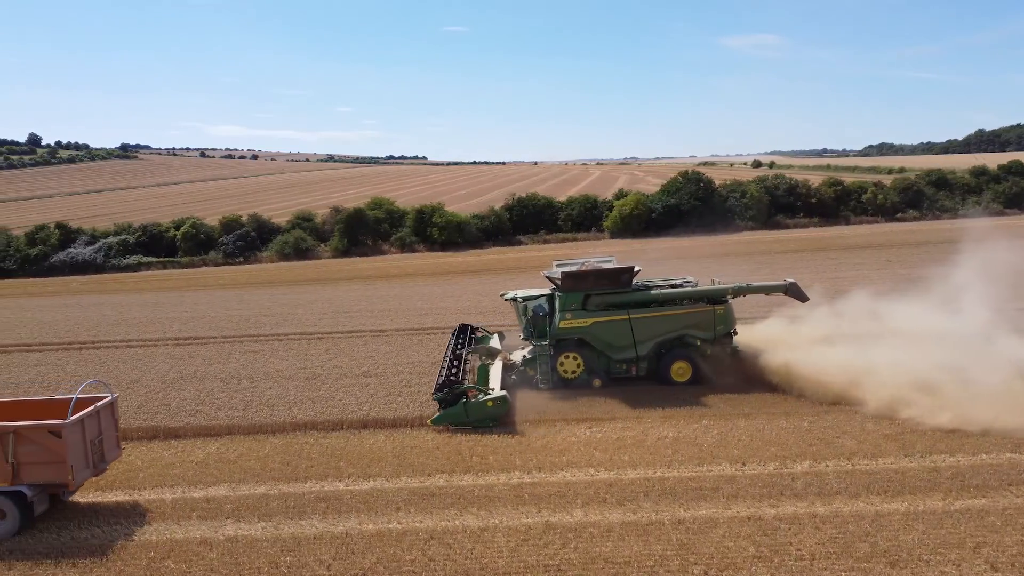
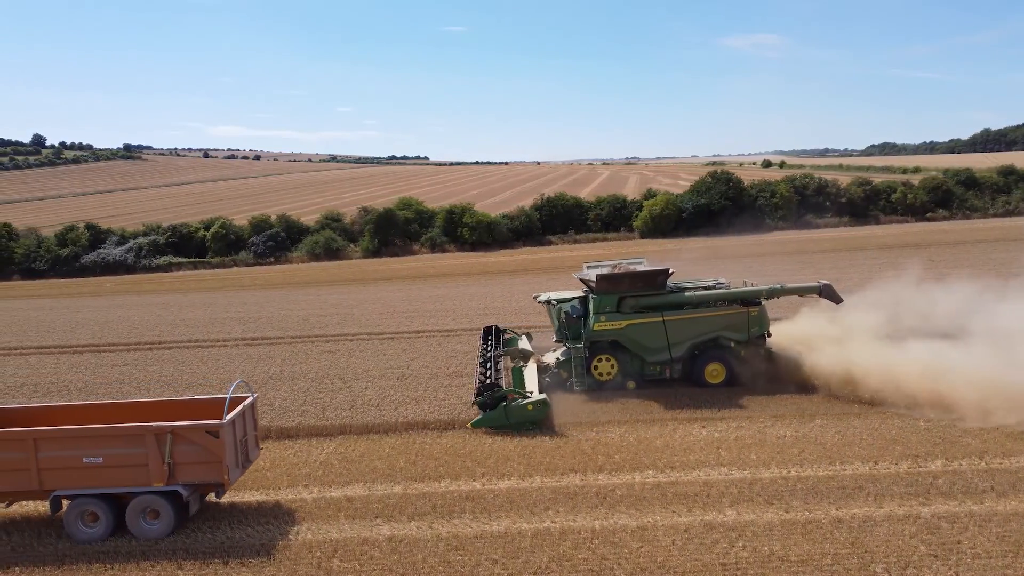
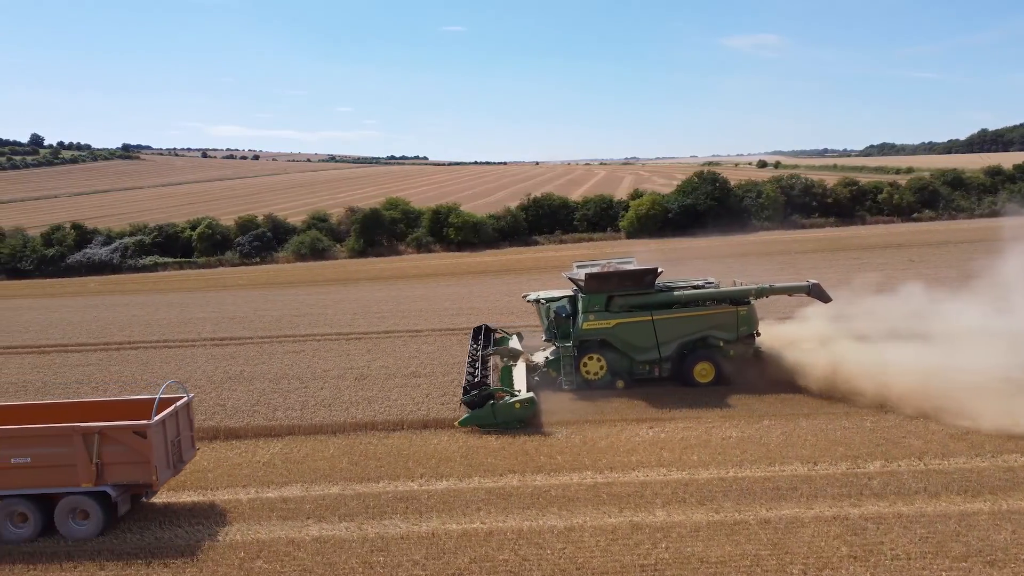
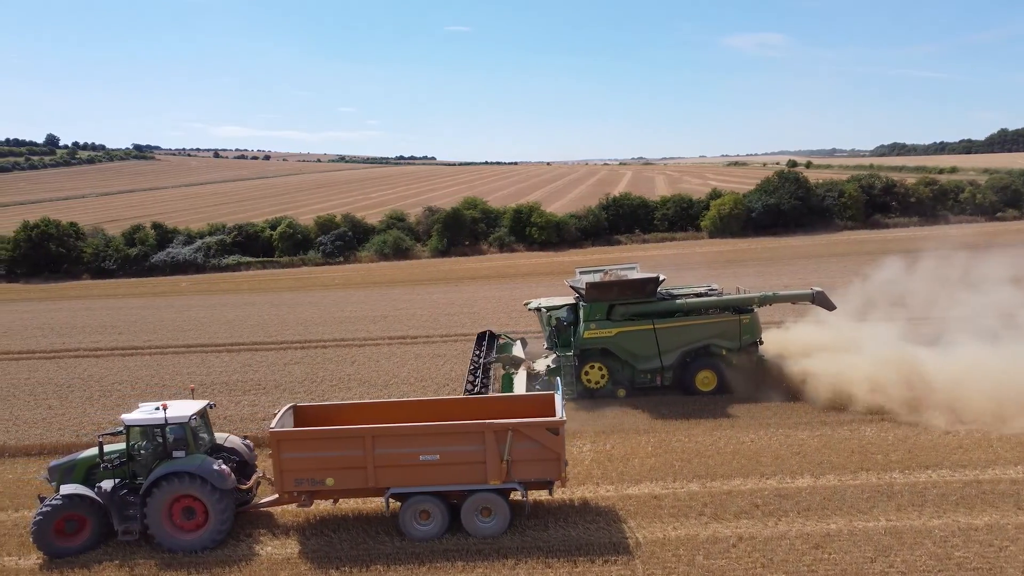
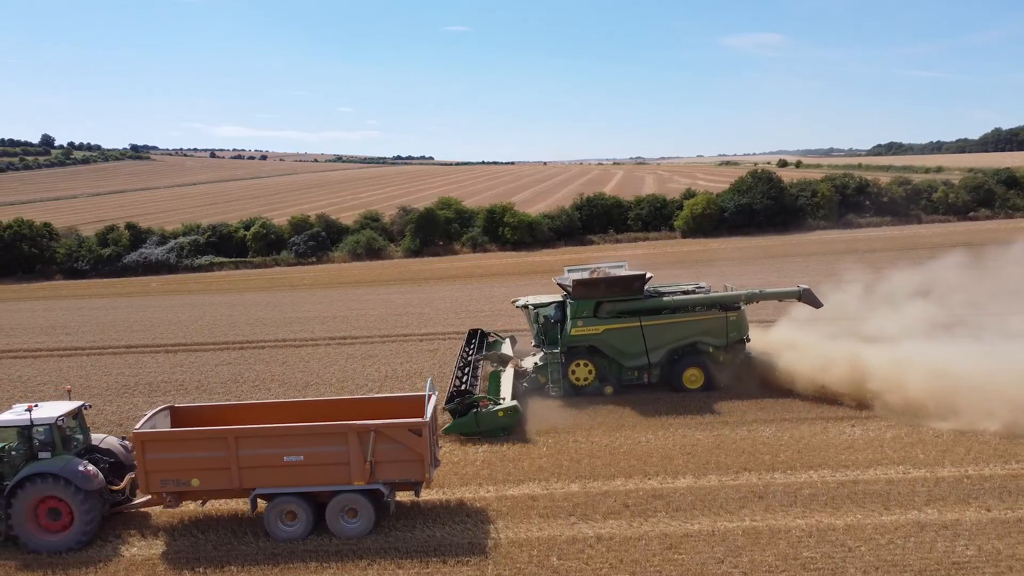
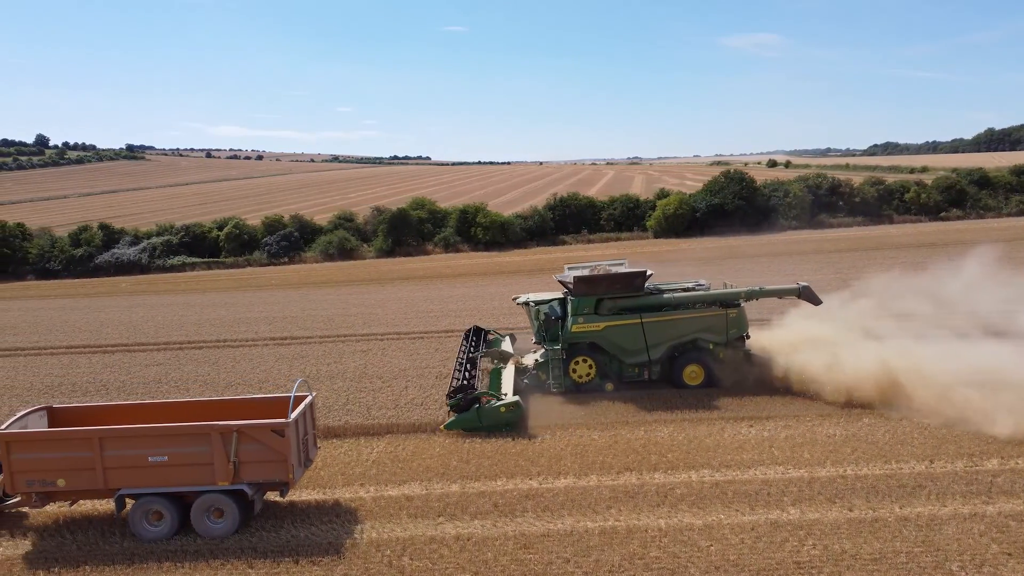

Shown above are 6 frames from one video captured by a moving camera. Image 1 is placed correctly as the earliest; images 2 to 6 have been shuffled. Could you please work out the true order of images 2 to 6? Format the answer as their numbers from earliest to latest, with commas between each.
3, 2, 6, 5, 4
